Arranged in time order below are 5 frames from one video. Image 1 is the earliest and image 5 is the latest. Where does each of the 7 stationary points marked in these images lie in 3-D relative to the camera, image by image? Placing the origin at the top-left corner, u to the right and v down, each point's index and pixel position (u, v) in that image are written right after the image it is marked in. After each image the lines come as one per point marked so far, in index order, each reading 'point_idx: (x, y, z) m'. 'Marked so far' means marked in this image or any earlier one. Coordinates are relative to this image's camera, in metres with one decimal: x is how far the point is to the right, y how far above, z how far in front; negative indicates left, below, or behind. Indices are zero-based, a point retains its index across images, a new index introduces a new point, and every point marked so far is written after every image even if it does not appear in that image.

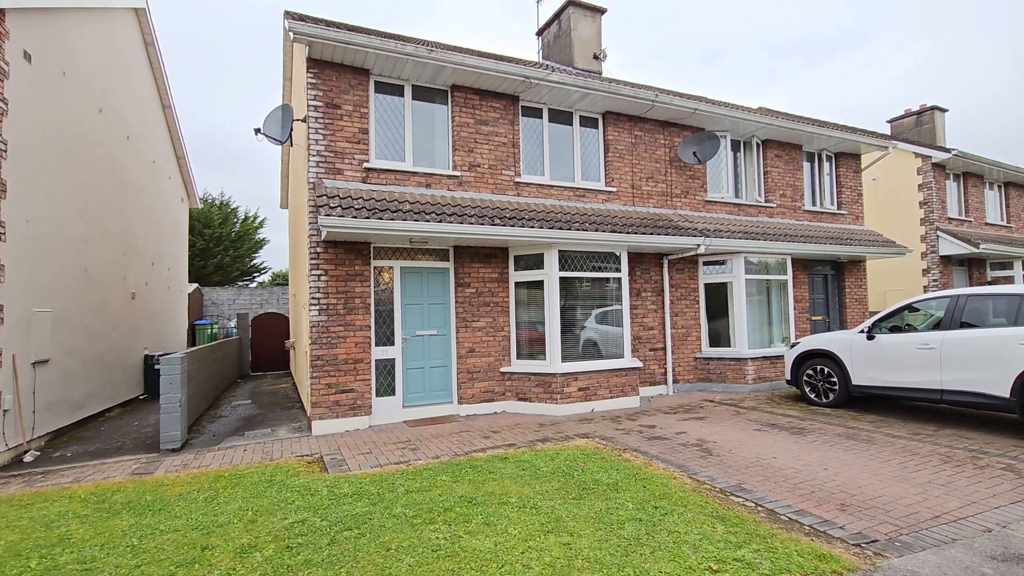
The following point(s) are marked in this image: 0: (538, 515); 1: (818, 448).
0: (+0.2, -1.8, +4.2) m
1: (+3.6, -1.9, +6.1) m
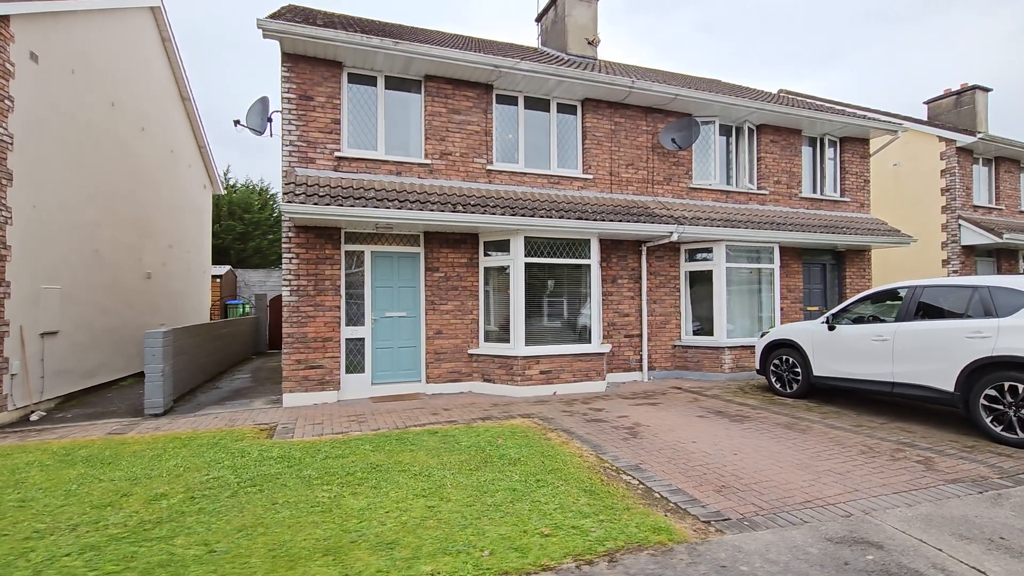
0: (-0.8, -1.7, +4.5) m
1: (+2.7, -1.8, +6.1) m
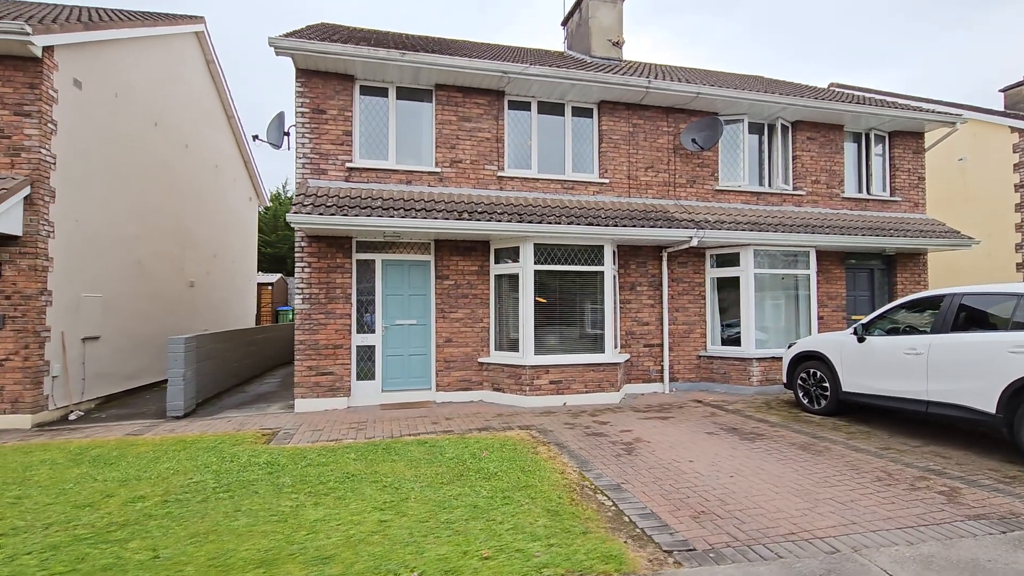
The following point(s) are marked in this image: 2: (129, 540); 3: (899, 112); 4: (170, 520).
0: (-1.1, -1.8, +4.4) m
1: (+2.6, -1.8, +5.7) m
2: (-2.7, -1.8, +3.6) m
3: (+8.1, +3.7, +10.7) m
4: (-2.6, -1.8, +4.0) m
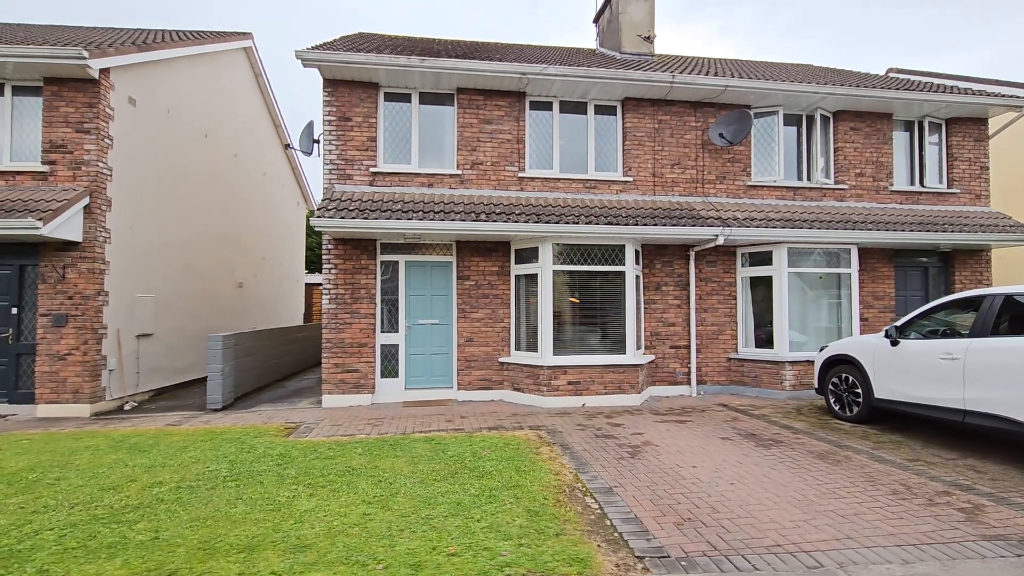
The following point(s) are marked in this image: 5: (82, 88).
0: (-1.2, -1.8, +4.6) m
1: (+2.6, -1.8, +5.4) m
2: (-2.9, -1.8, +3.9) m
3: (+8.6, +3.7, +9.9) m
4: (-2.8, -1.8, +4.3) m
5: (-7.1, +3.3, +8.6) m
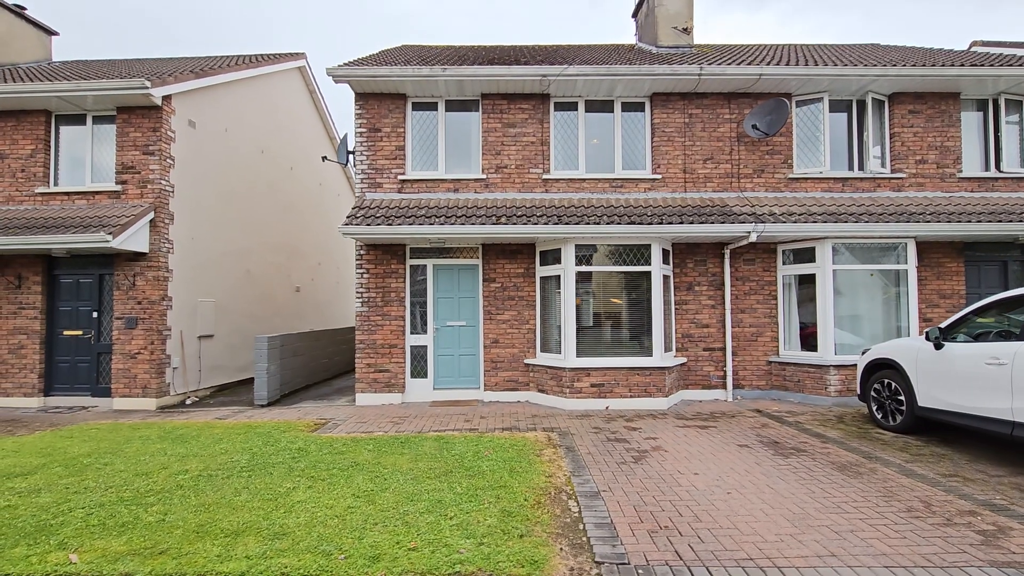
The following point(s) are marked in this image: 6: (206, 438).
0: (-1.3, -1.8, +4.8) m
1: (+2.6, -1.8, +5.1) m
2: (-3.1, -1.8, +4.4) m
3: (+9.0, +3.7, +8.8) m
4: (-2.9, -1.8, +4.7) m
5: (-6.7, +3.2, +9.5) m
6: (-4.0, -1.9, +6.7) m
